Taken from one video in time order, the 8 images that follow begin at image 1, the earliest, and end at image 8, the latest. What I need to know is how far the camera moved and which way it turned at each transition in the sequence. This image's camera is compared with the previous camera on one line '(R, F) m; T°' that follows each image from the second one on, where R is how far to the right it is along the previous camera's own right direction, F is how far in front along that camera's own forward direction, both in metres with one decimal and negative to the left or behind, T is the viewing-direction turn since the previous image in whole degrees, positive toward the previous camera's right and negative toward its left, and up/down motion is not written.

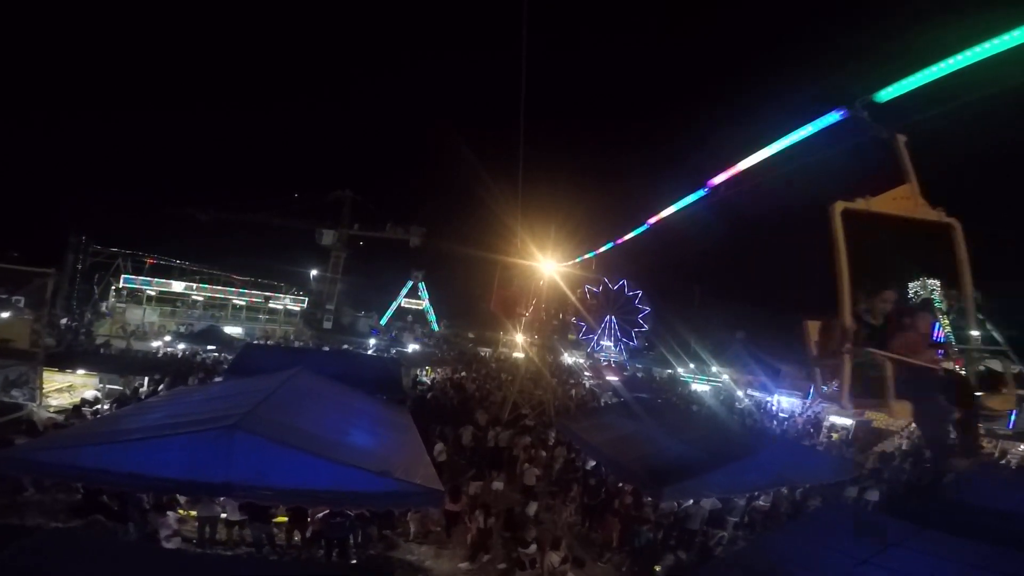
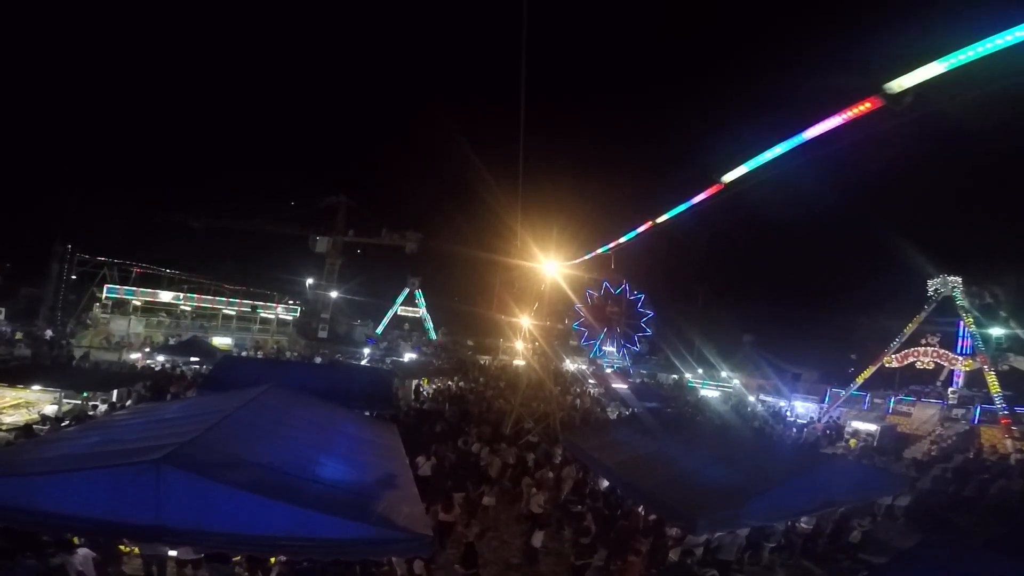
(0.0, +1.1) m; 0°
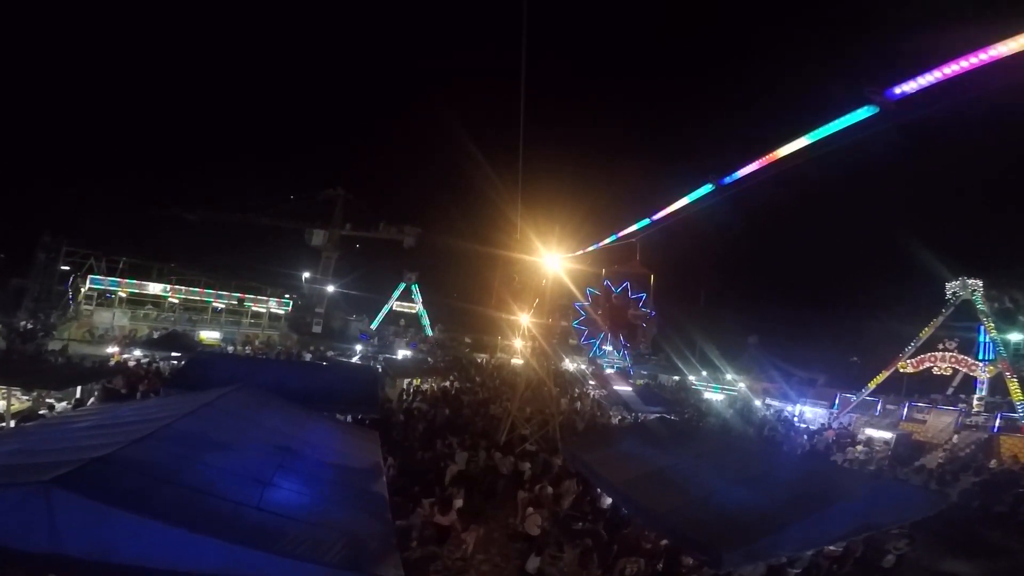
(0.0, +0.9) m; 0°
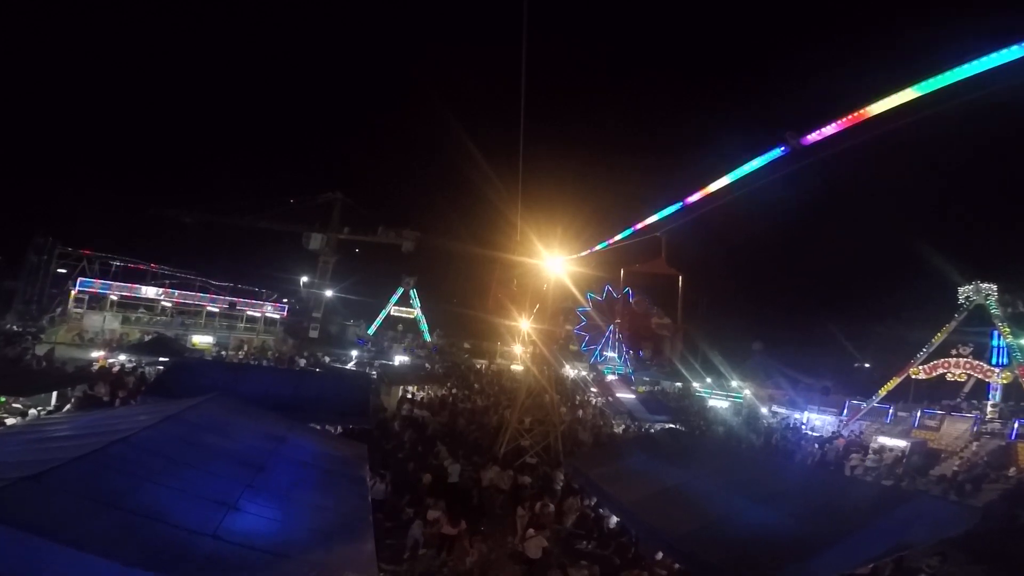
(0.0, +0.6) m; 0°
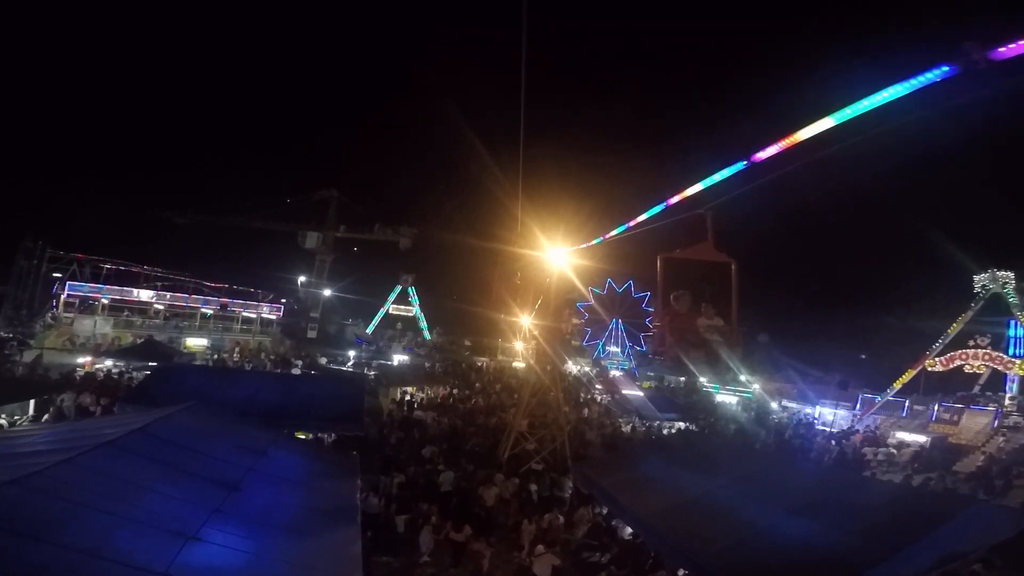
(0.0, +0.6) m; 0°
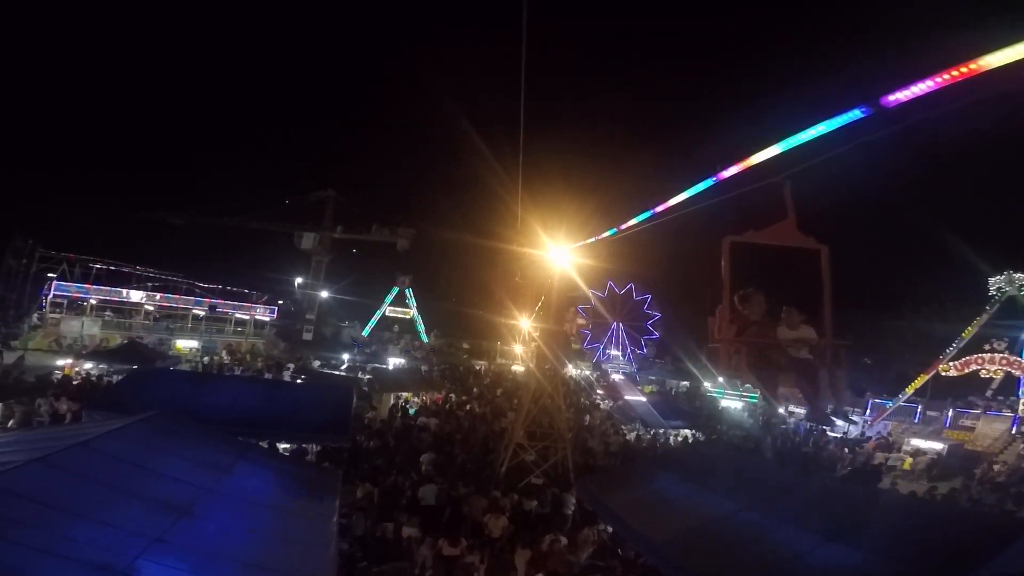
(0.0, +0.6) m; 0°
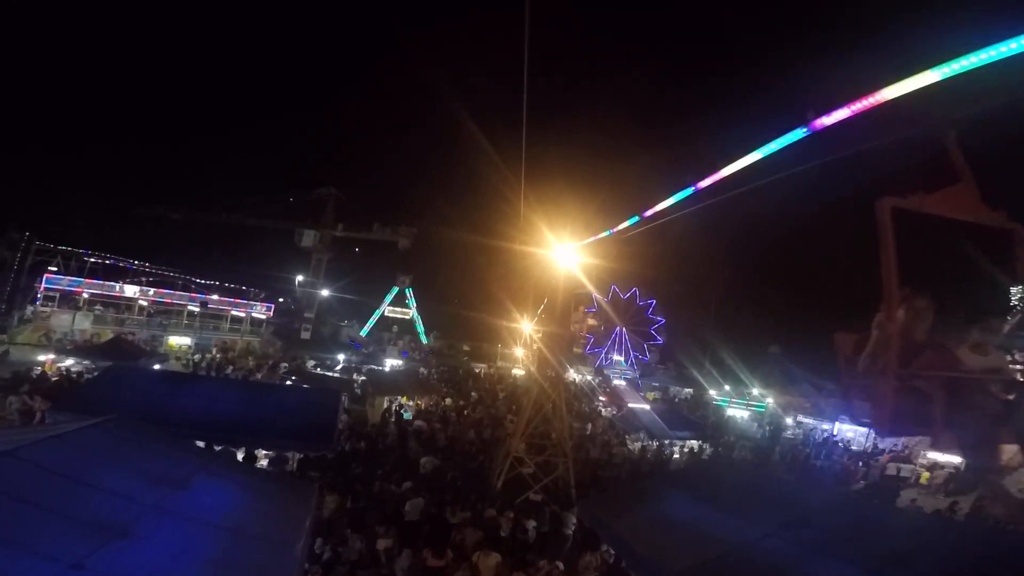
(0.0, +0.6) m; 0°
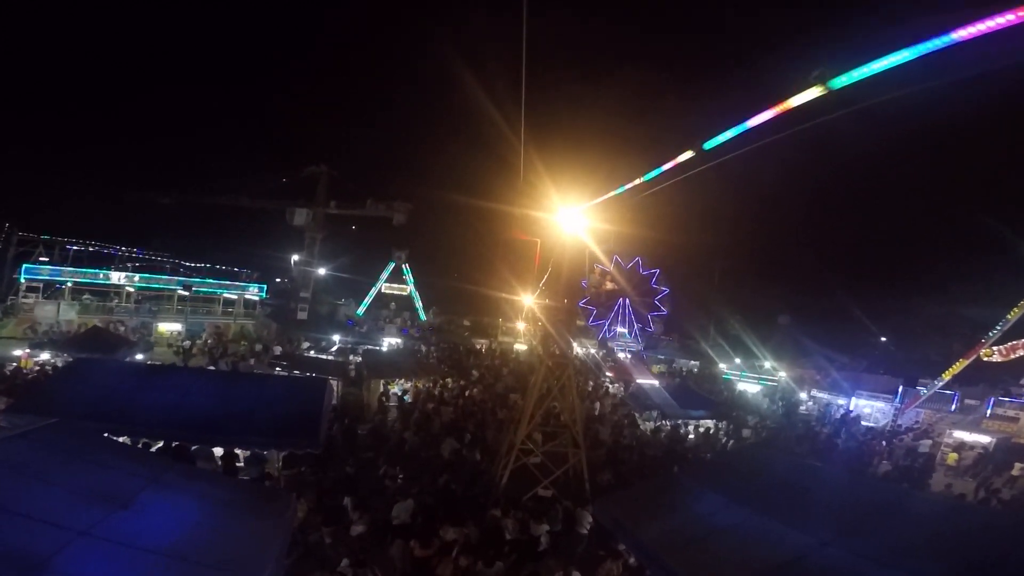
(0.0, +0.8) m; 0°
